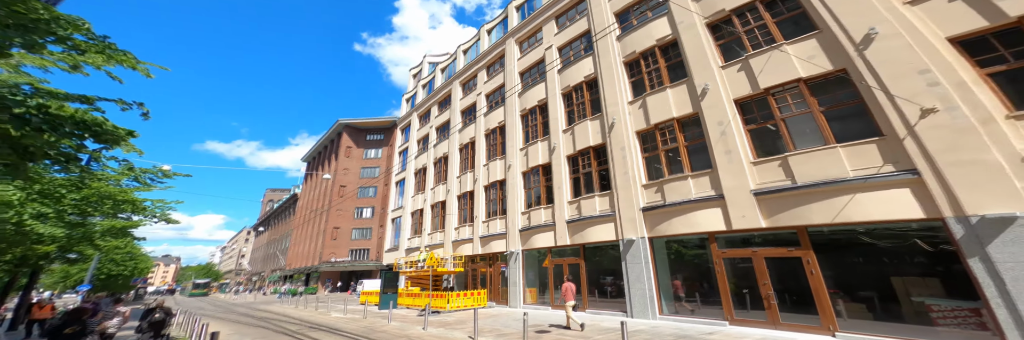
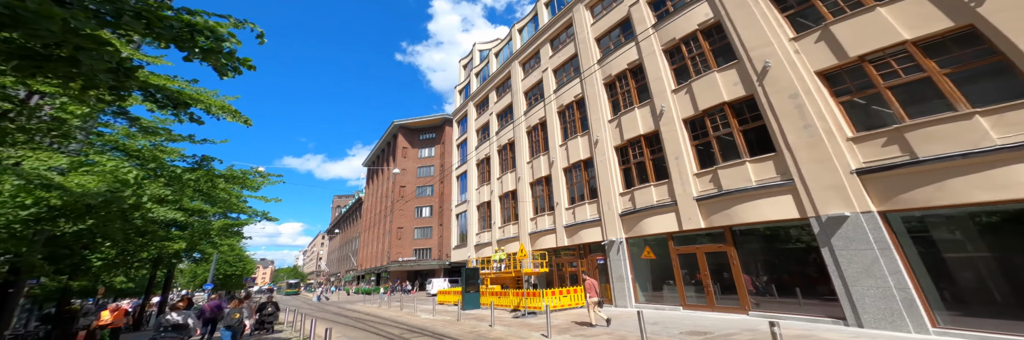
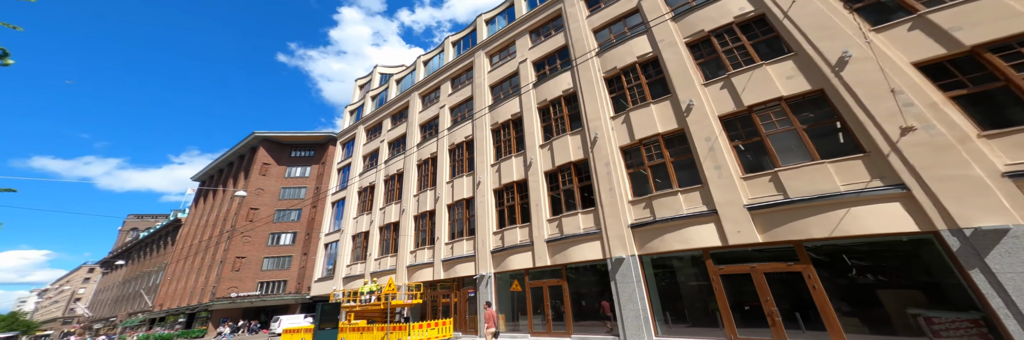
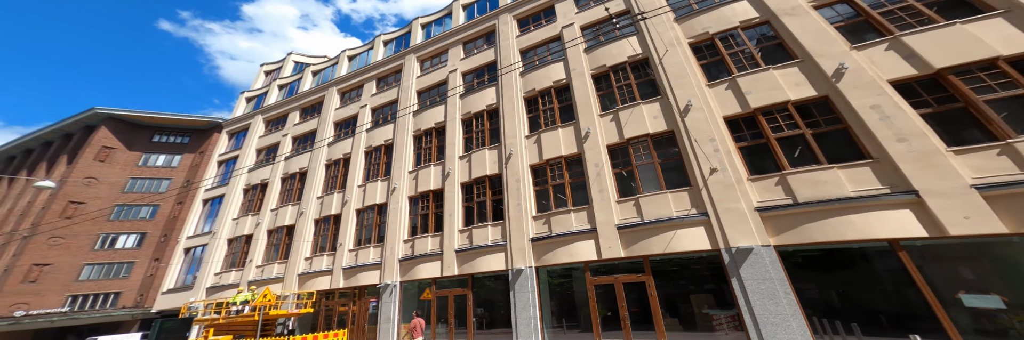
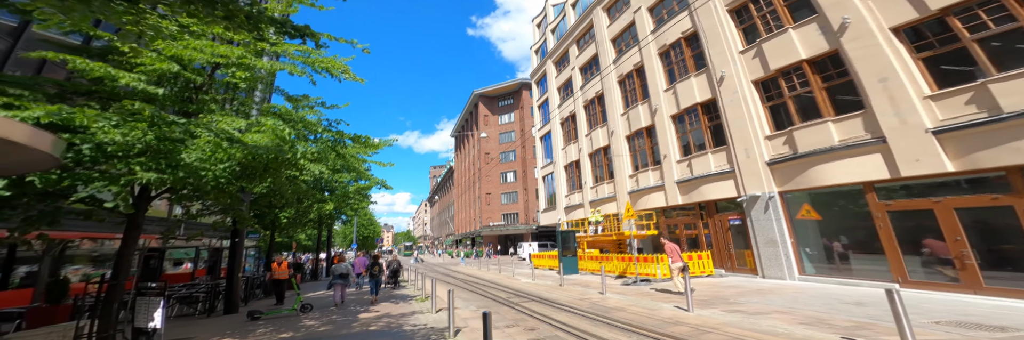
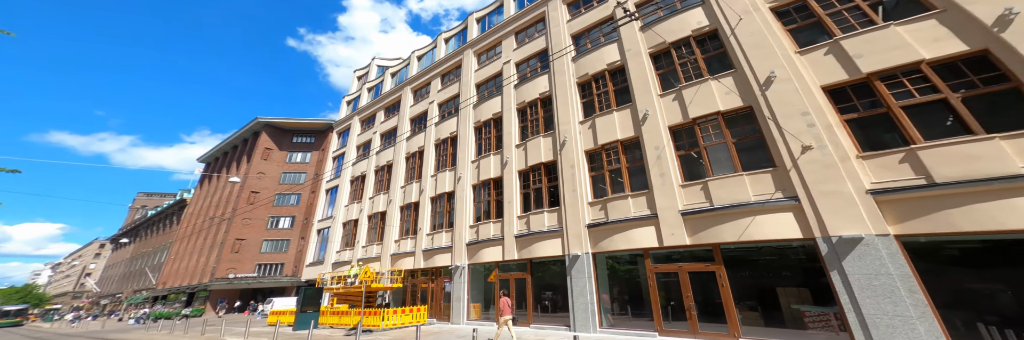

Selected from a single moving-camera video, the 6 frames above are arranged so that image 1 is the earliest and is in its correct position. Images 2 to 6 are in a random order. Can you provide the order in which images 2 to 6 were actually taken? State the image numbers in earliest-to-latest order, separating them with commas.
6, 4, 3, 2, 5
